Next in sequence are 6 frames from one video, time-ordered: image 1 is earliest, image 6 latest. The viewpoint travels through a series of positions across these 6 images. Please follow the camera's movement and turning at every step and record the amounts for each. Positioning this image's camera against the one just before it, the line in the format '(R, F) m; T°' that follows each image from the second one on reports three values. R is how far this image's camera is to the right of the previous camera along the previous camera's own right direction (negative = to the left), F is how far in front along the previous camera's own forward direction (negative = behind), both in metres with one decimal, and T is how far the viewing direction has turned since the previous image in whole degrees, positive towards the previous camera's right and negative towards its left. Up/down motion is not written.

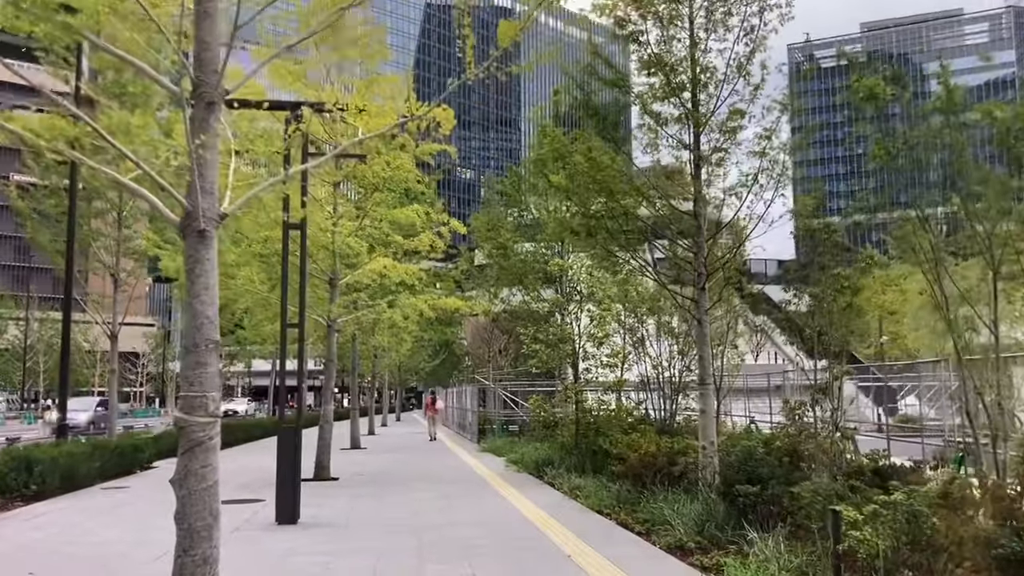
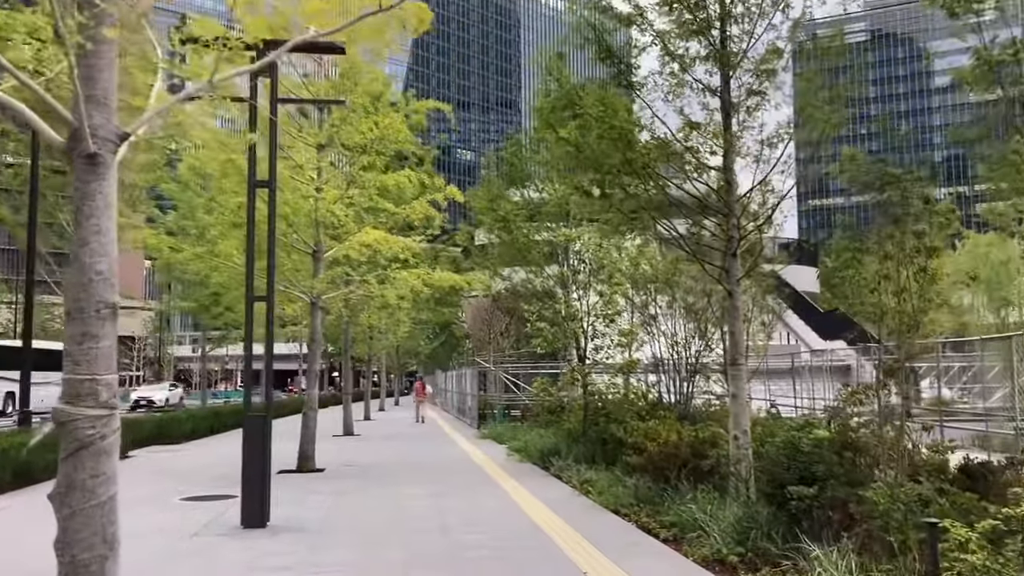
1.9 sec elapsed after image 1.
(0.0, +1.4) m; 0°
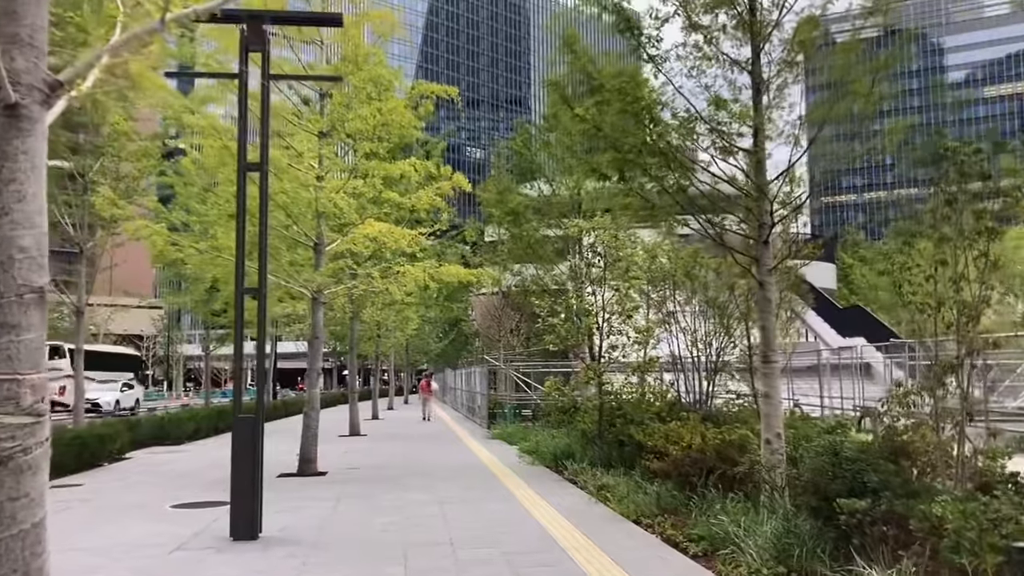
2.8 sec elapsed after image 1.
(0.0, +0.7) m; -1°
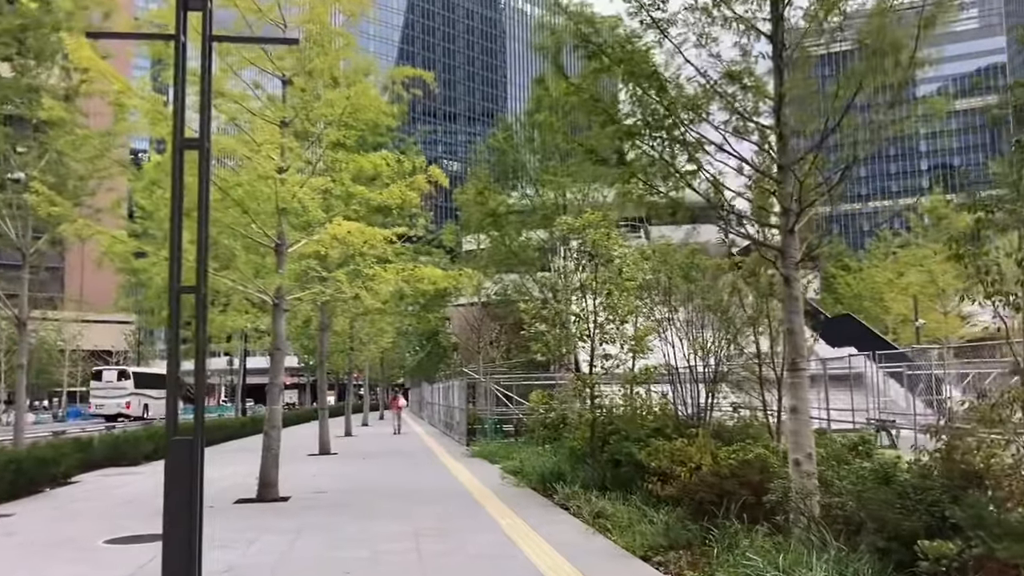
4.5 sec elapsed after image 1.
(-0.1, +1.2) m; +1°
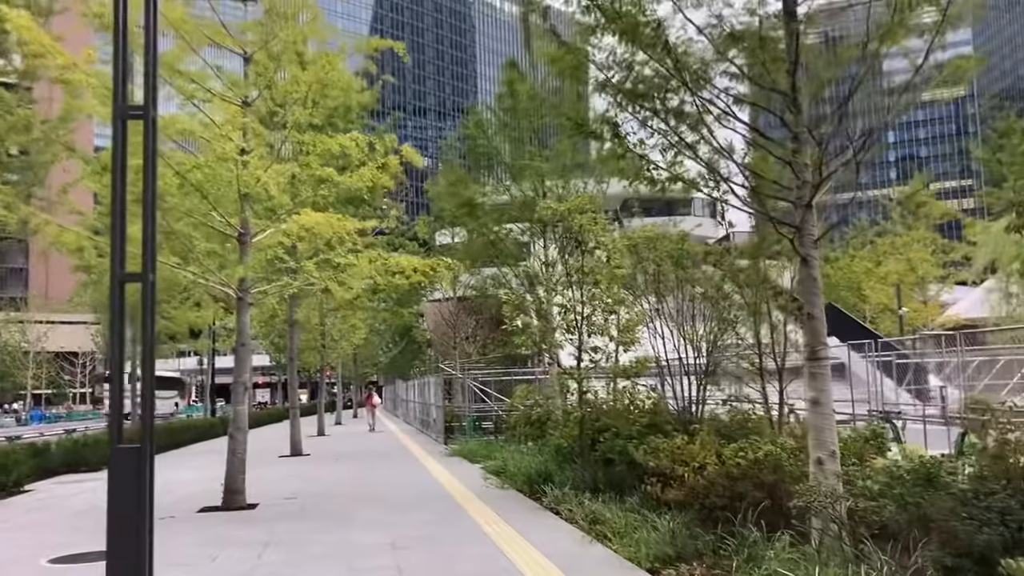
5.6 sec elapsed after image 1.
(-0.1, +0.7) m; +2°
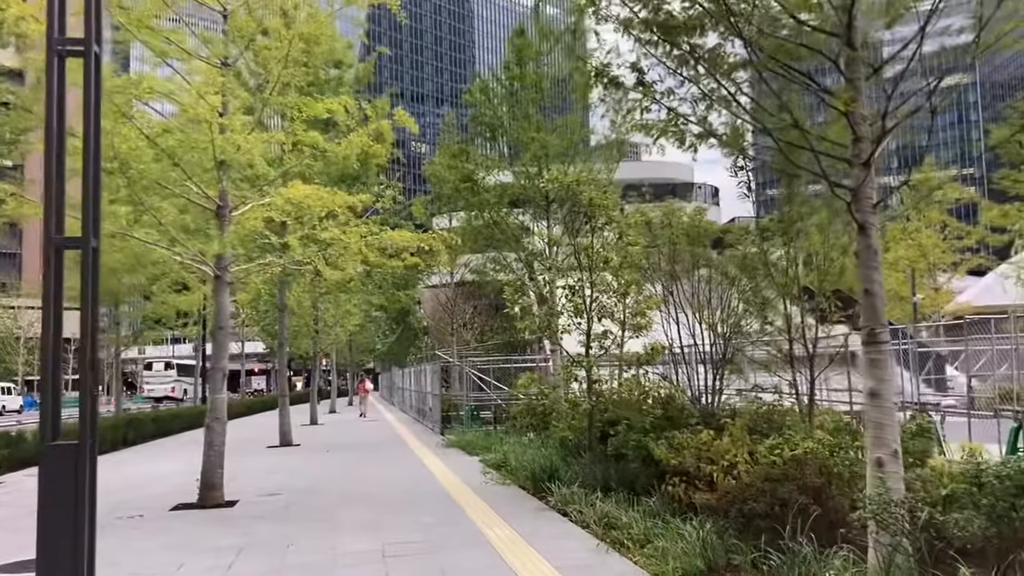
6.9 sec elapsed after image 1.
(-0.1, +0.9) m; 0°
